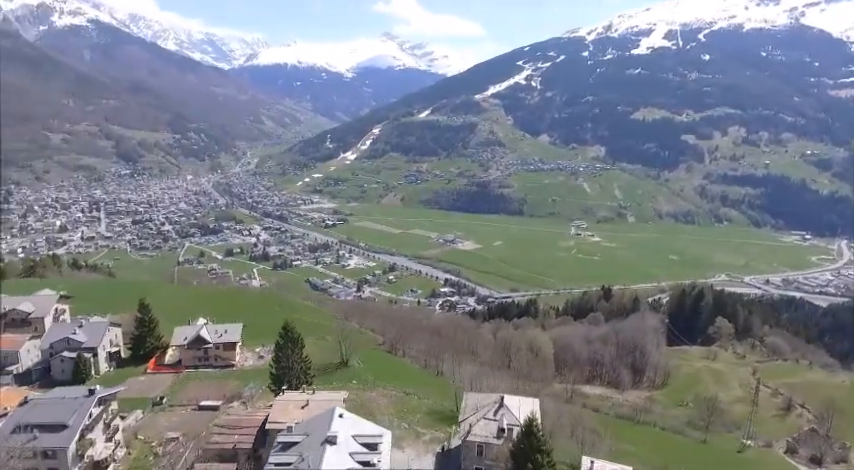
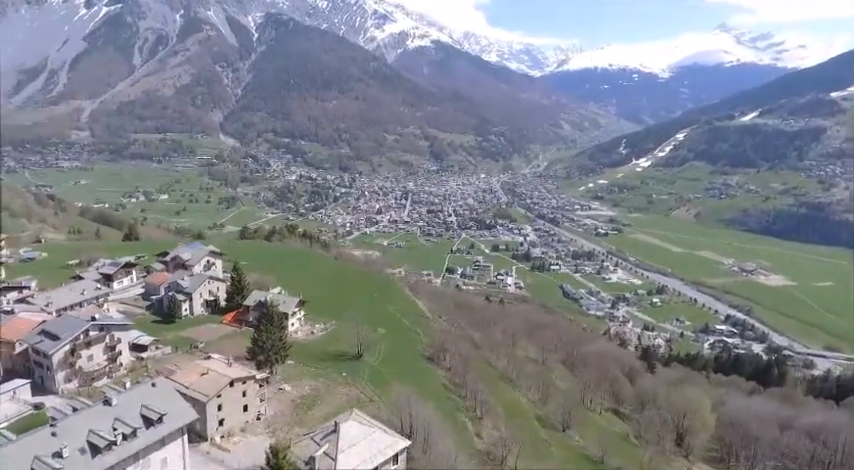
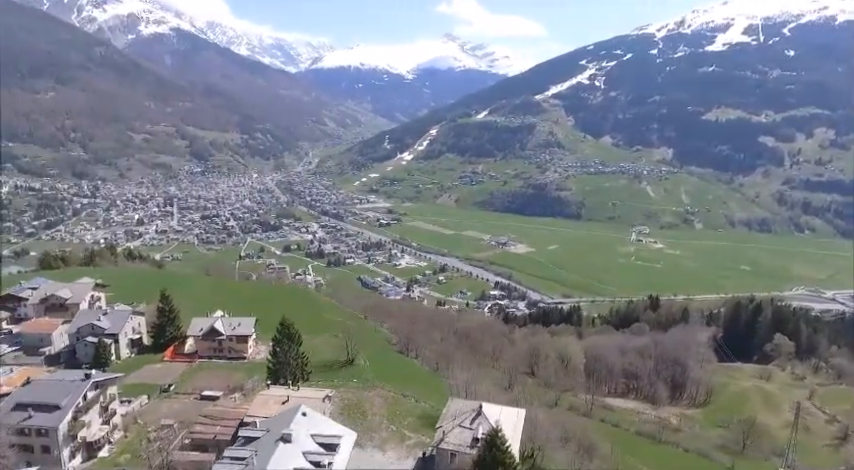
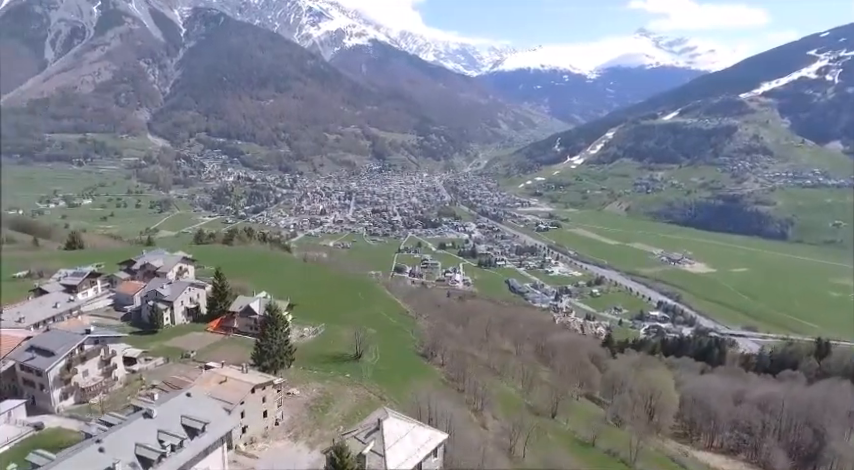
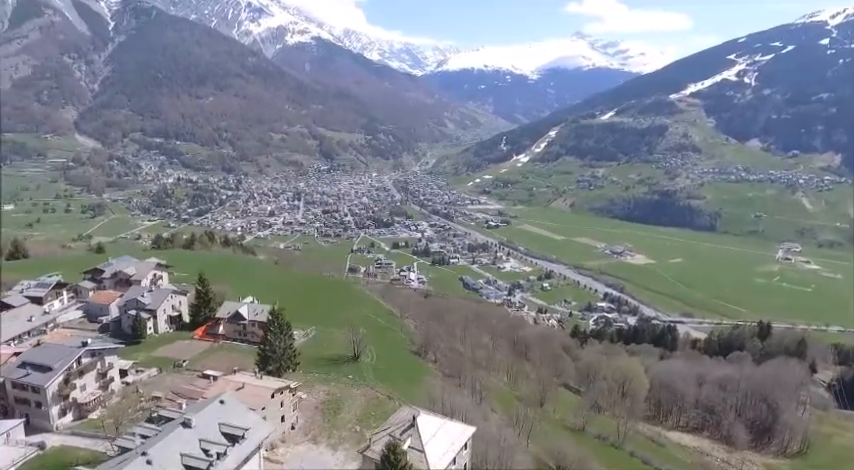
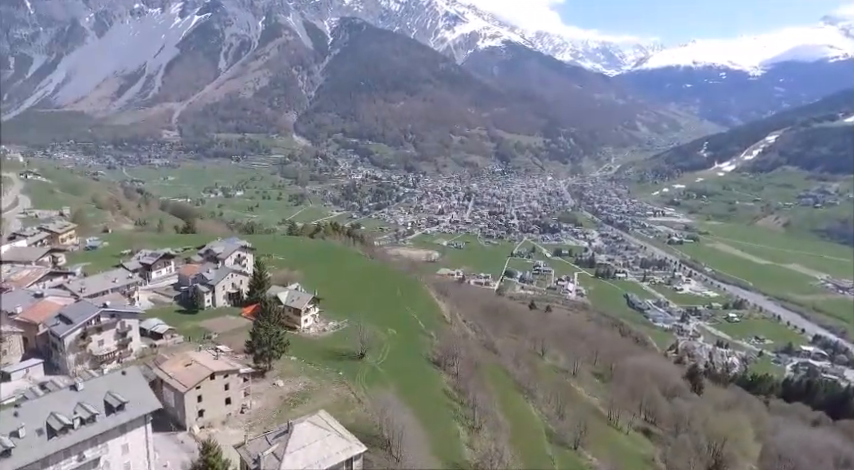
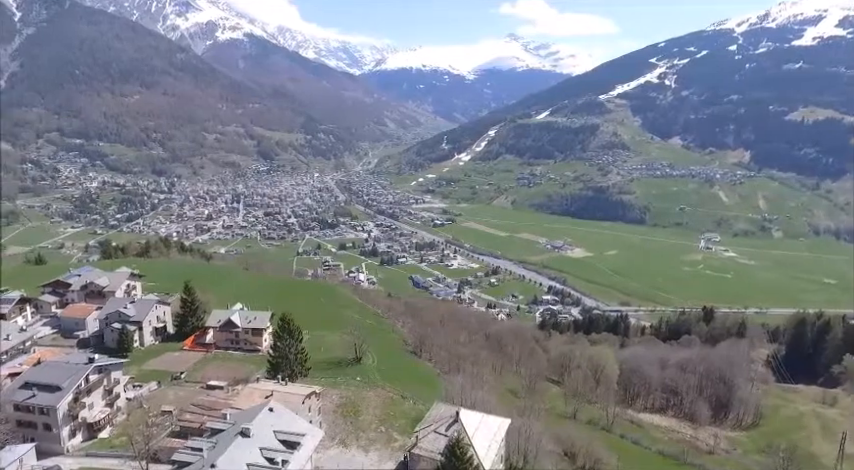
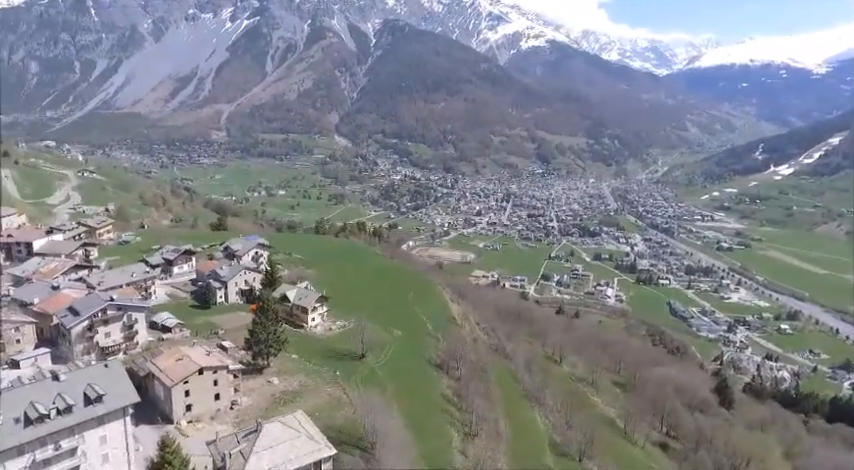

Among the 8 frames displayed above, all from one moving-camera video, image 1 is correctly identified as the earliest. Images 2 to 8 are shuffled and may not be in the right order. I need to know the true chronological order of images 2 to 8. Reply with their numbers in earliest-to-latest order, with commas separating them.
3, 7, 5, 4, 2, 6, 8
